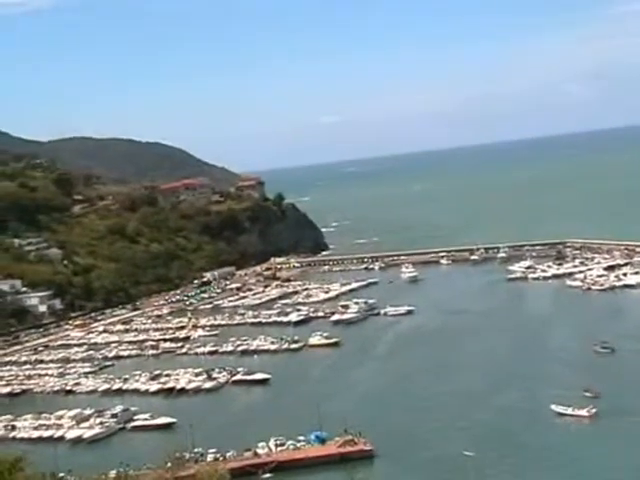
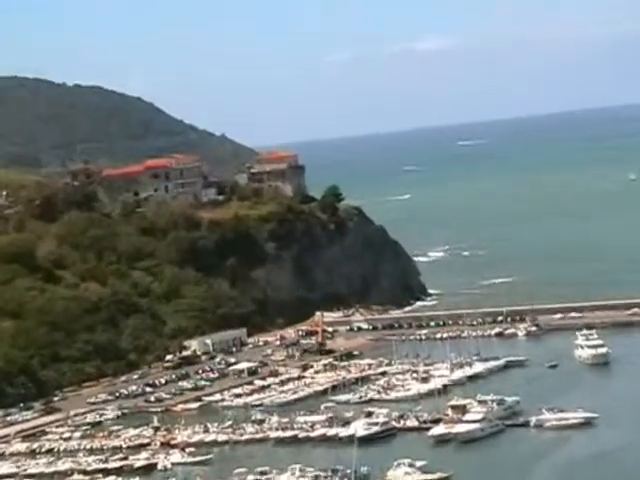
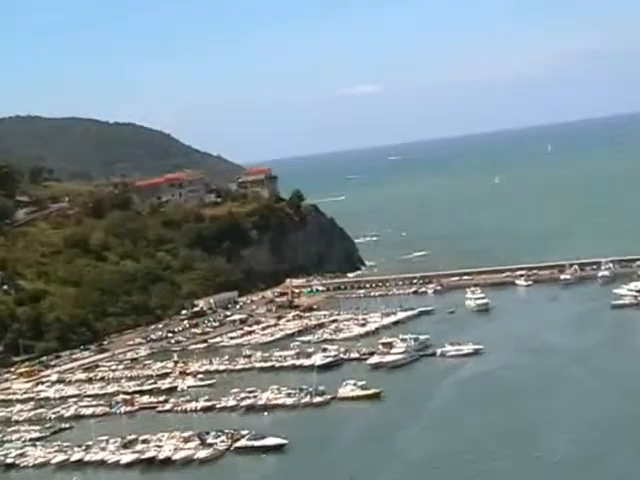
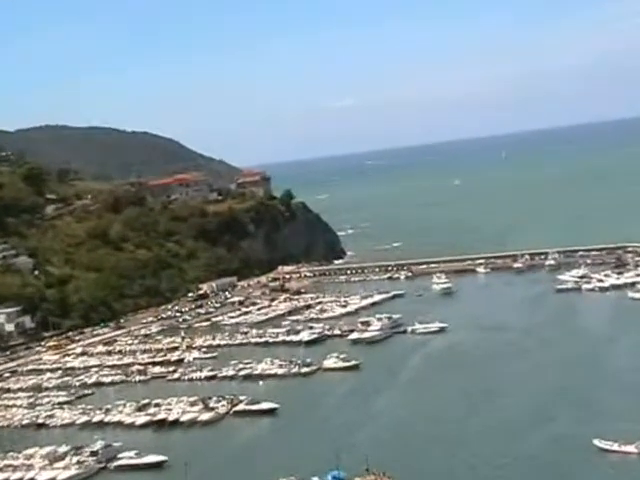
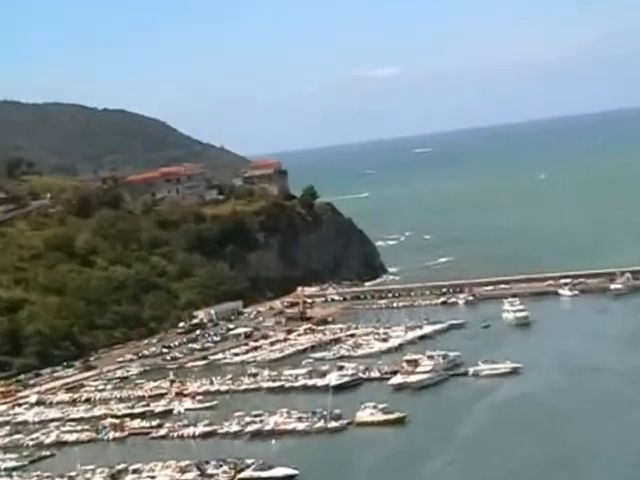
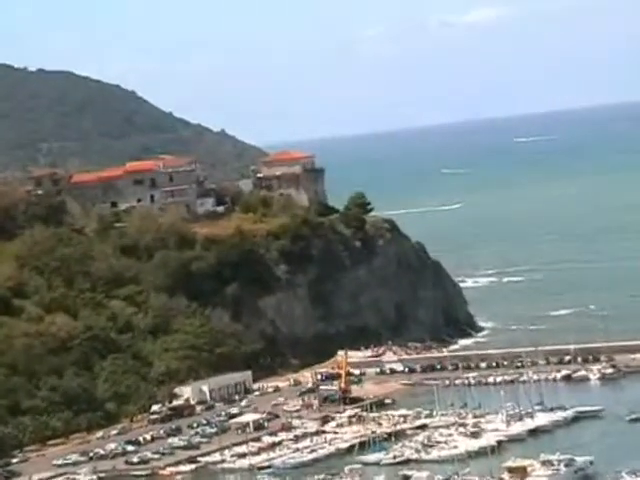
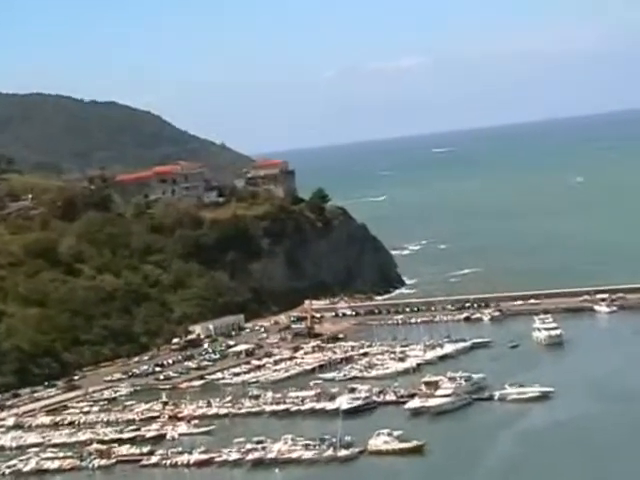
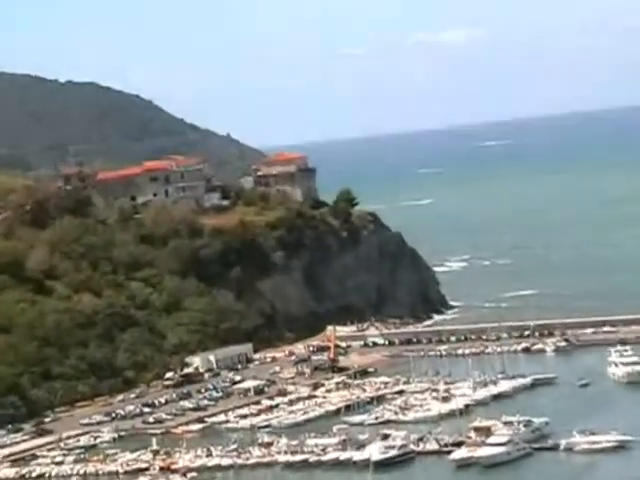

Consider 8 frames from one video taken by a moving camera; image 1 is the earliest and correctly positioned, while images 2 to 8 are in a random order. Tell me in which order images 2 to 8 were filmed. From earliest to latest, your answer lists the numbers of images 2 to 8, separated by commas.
4, 3, 5, 7, 2, 8, 6
